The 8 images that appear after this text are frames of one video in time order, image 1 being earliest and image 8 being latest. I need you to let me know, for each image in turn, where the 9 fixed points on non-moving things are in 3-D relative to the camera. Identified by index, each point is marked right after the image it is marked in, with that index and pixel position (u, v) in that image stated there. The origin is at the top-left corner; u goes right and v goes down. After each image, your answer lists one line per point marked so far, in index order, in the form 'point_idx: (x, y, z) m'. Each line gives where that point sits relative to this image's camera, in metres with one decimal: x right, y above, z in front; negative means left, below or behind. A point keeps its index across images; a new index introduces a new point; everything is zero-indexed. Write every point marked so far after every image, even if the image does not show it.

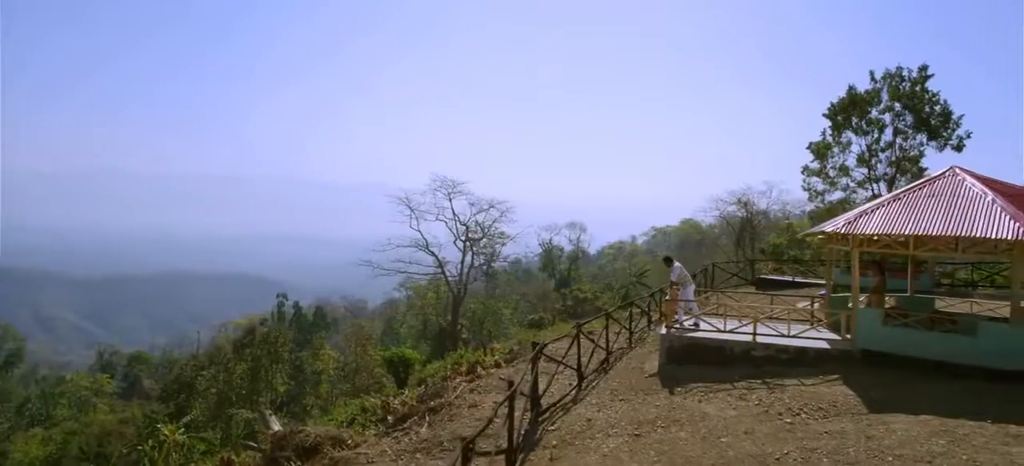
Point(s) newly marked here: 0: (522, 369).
0: (+0.2, -2.9, +14.0) m
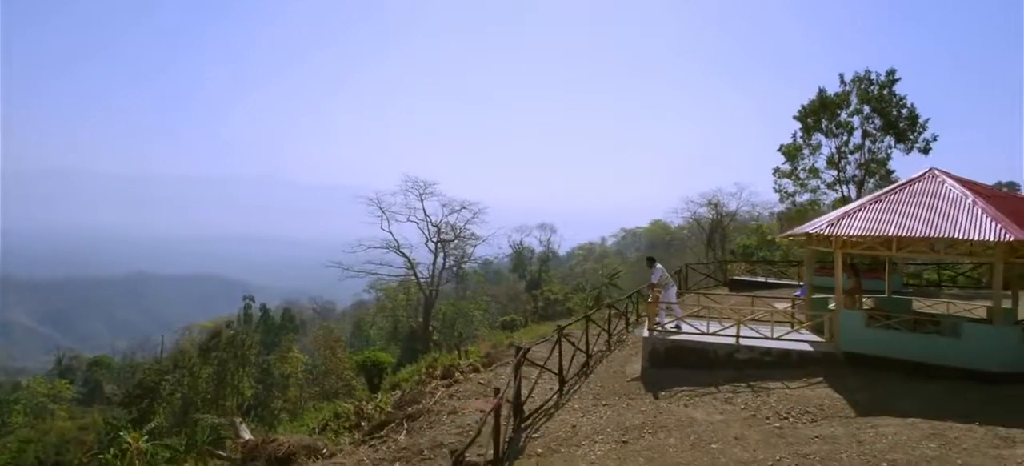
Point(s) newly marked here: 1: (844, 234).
0: (-0.2, -2.9, +13.7) m
1: (+5.4, 0.0, +10.6) m
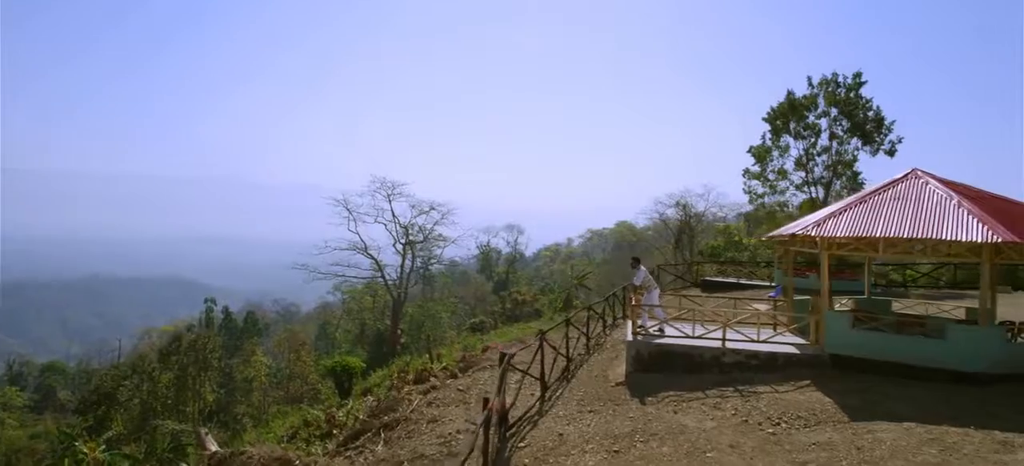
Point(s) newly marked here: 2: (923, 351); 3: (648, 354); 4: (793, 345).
0: (-0.7, -2.9, +13.3) m
1: (+5.1, 0.0, +10.5) m
2: (+6.0, -1.7, +9.7) m
3: (+2.3, -2.0, +11.0) m
4: (+4.6, -1.8, +10.8) m
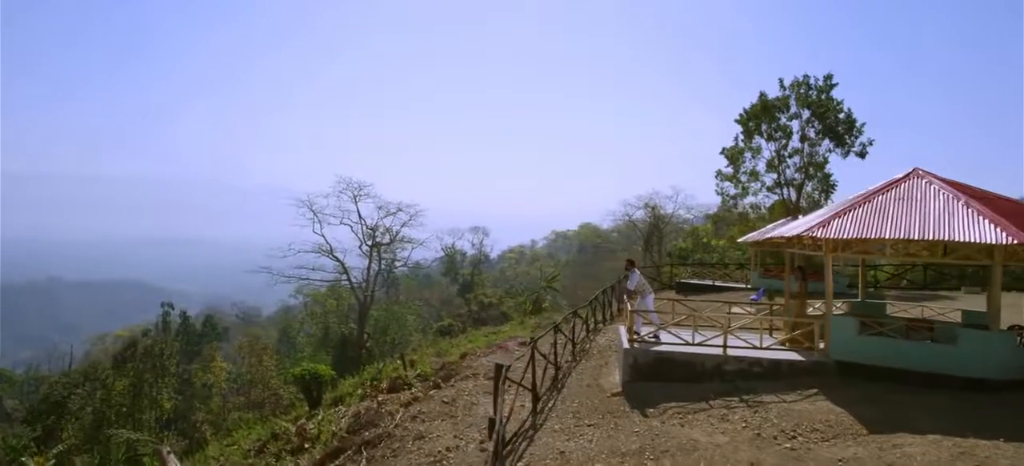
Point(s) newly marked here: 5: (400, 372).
0: (-0.9, -3.0, +12.6) m
1: (+5.0, 0.0, +10.1) m
2: (+5.9, -1.7, +9.3) m
3: (+2.1, -2.0, +10.4) m
4: (+4.4, -1.8, +10.3) m
5: (-3.3, -4.1, +19.4) m
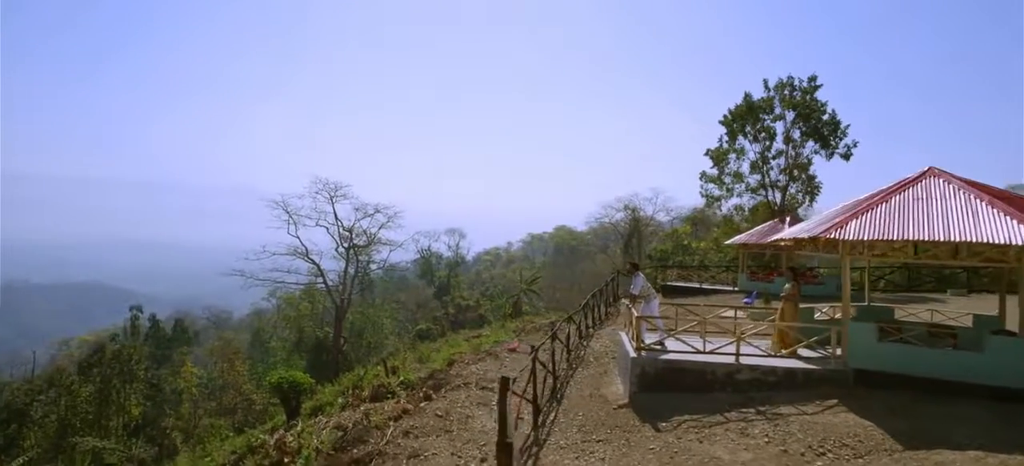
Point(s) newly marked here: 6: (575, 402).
0: (-1.0, -3.0, +11.9) m
1: (+5.0, -0.1, +9.6) m
2: (+6.0, -1.8, +8.9) m
3: (+2.1, -2.0, +9.8) m
4: (+4.4, -1.9, +9.8) m
5: (-3.6, -4.1, +18.5) m
6: (+1.0, -2.7, +10.6) m
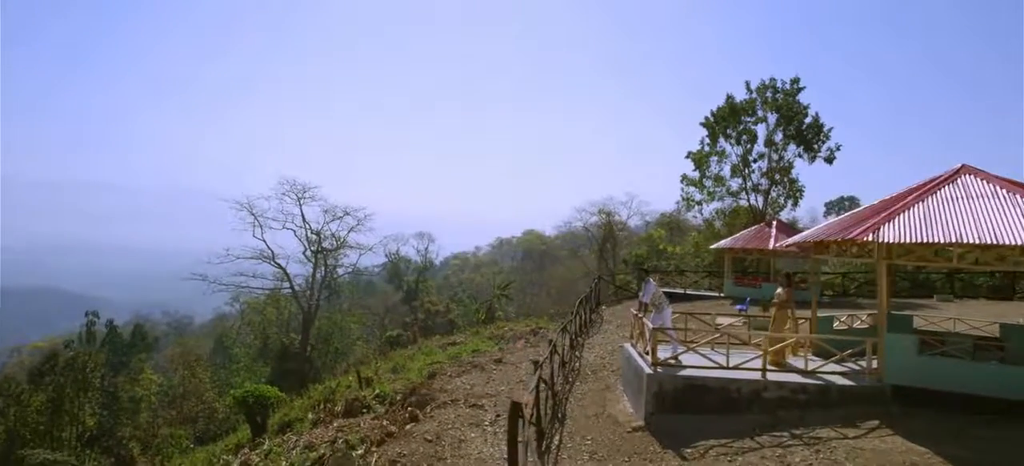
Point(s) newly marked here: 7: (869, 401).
0: (-1.1, -3.0, +10.7) m
1: (+5.0, -0.1, +8.8) m
2: (+6.0, -1.8, +8.0) m
3: (+2.1, -2.1, +8.8) m
4: (+4.4, -1.9, +8.9) m
5: (-4.0, -4.2, +17.2) m
6: (+1.0, -2.7, +9.6) m
7: (+4.6, -2.1, +8.5) m
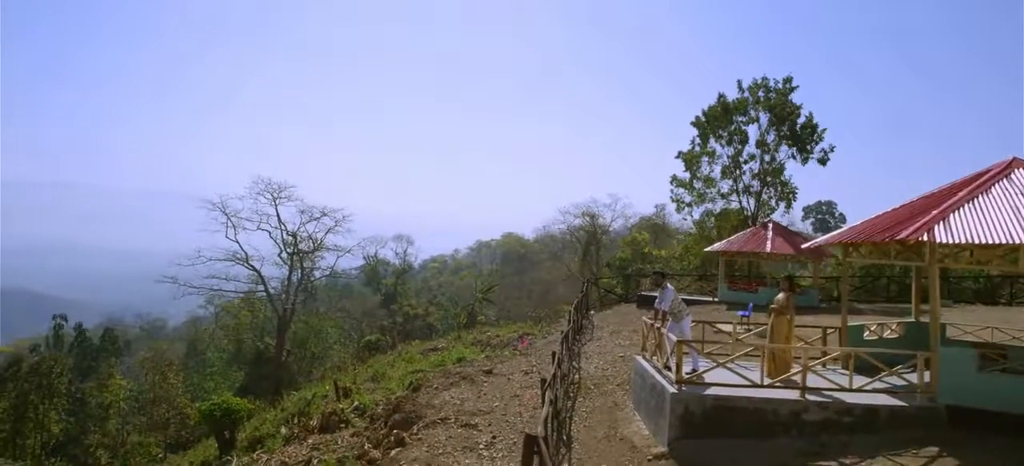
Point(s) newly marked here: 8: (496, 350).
0: (-1.1, -3.0, +9.5) m
1: (+5.1, -0.1, +7.7) m
2: (+6.1, -1.8, +7.0) m
3: (+2.2, -2.1, +7.7) m
4: (+4.5, -1.9, +7.8) m
5: (-4.3, -4.2, +15.9) m
6: (+1.0, -2.7, +8.4) m
7: (+4.6, -2.1, +7.4) m
8: (-0.5, -3.4, +19.4) m
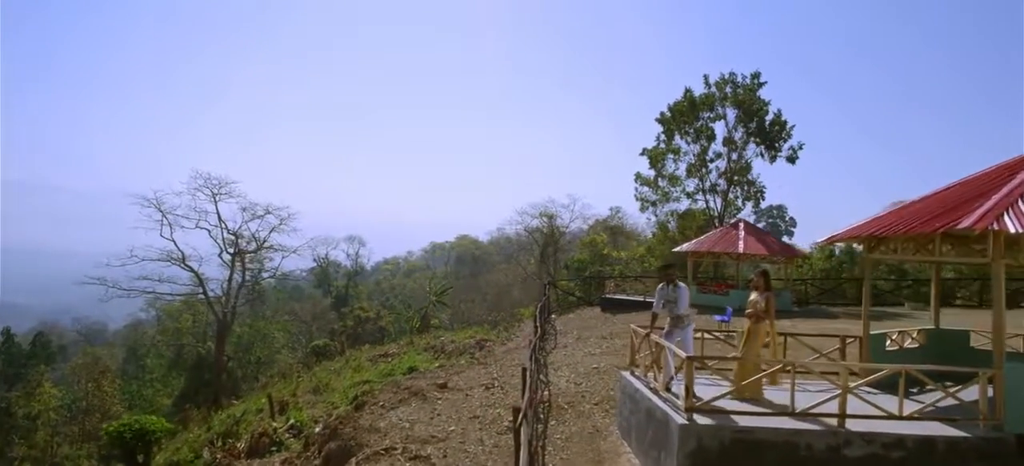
0: (-1.6, -2.8, +7.6) m
1: (+4.7, 0.0, +6.3) m
2: (+5.8, -1.7, +5.6) m
3: (+1.8, -1.9, +6.0) m
4: (+4.1, -1.8, +6.3) m
5: (-5.1, -4.0, +13.8) m
6: (+0.6, -2.6, +6.6) m
7: (+4.3, -2.0, +5.9) m
8: (-1.6, -3.3, +17.5) m
